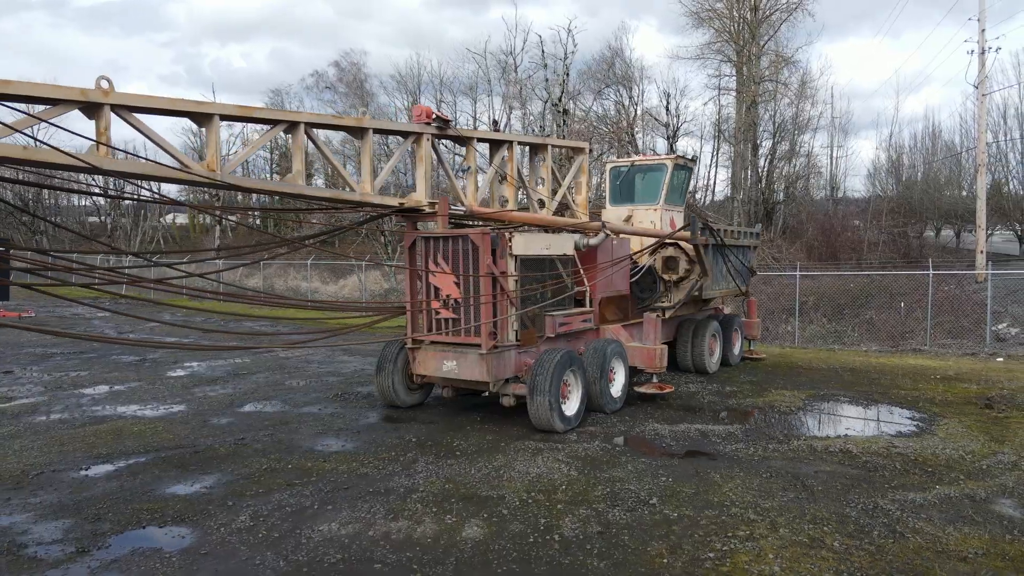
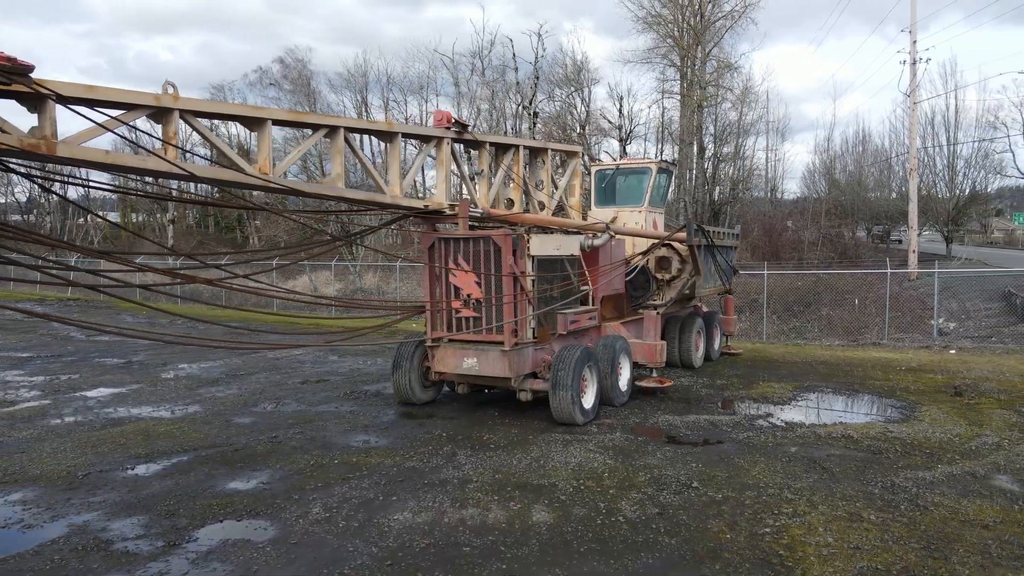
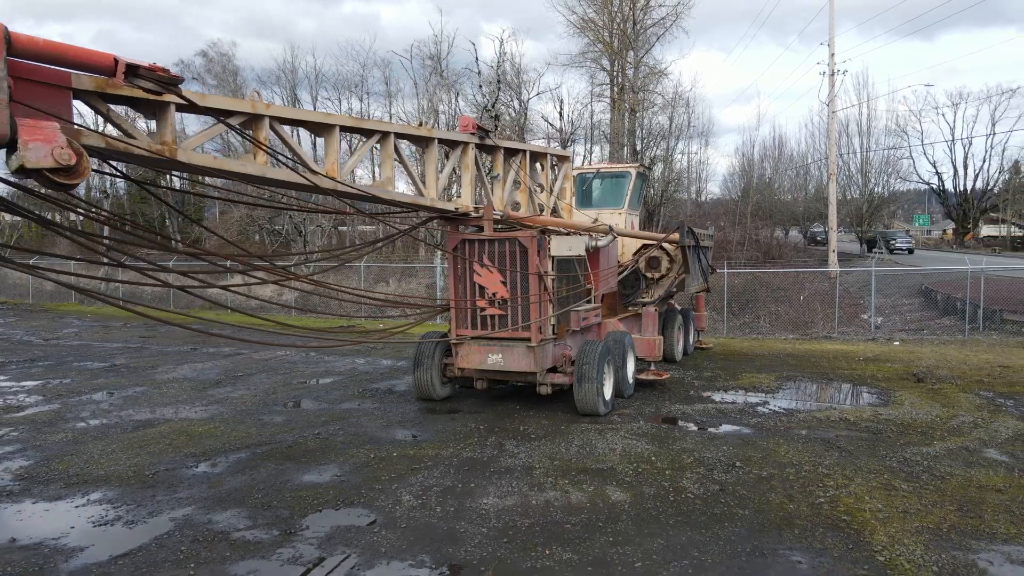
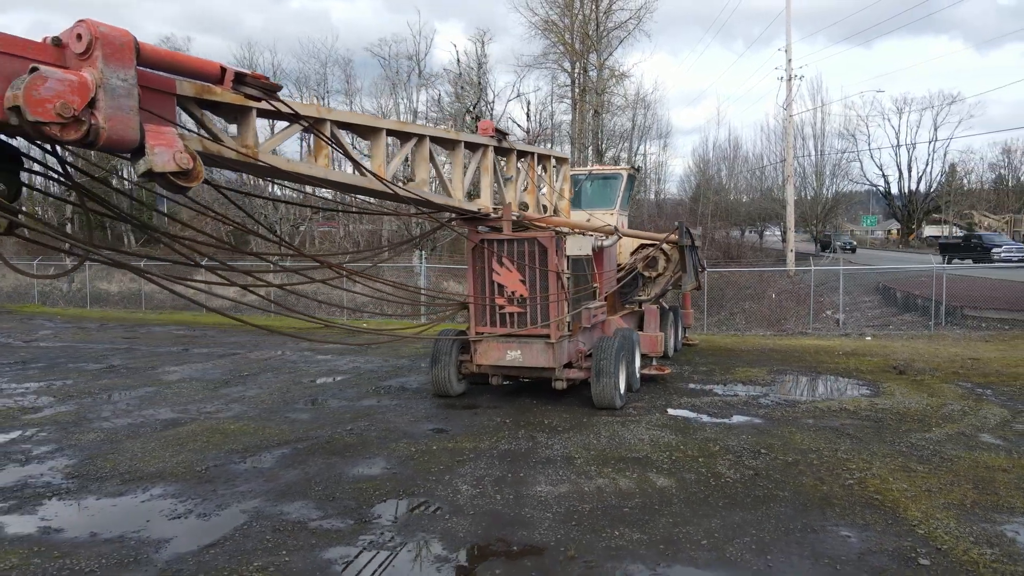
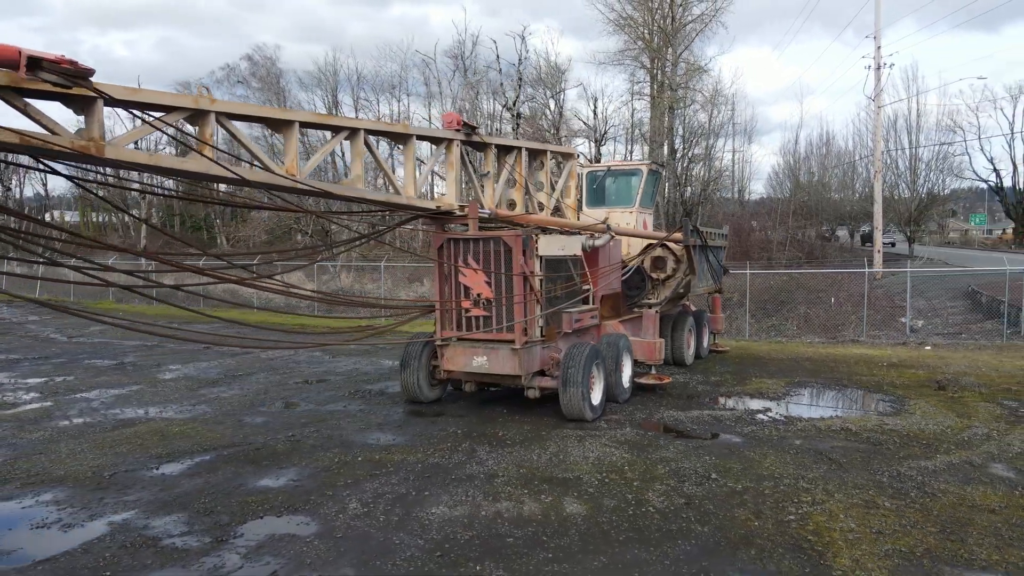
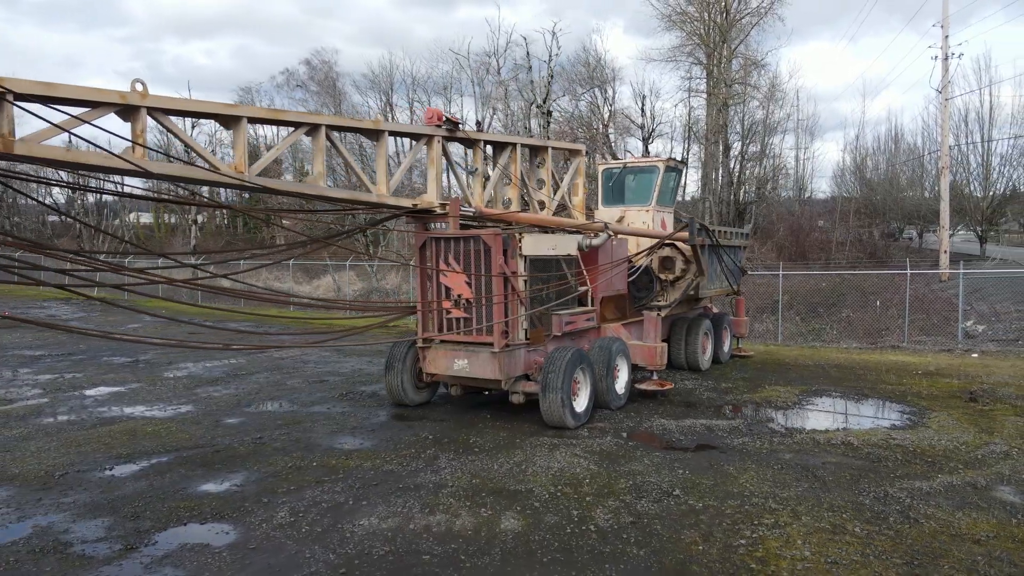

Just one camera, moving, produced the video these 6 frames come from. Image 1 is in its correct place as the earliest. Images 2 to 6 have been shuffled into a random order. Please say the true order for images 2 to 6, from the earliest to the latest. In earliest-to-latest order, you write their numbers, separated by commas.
6, 2, 5, 3, 4
